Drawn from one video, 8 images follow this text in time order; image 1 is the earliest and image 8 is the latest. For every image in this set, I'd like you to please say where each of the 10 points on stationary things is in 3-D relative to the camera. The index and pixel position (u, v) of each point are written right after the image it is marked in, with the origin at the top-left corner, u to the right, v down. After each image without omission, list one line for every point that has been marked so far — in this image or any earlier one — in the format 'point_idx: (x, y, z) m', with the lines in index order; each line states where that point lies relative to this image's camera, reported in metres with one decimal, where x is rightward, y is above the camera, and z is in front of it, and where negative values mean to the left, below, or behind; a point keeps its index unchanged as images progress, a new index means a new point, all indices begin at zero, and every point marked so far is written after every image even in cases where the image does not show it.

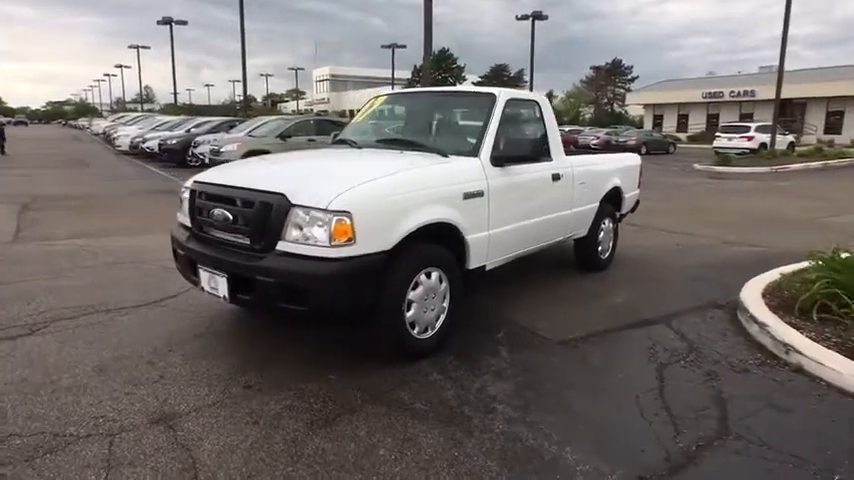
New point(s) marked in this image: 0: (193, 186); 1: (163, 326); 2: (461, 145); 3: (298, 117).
0: (-1.9, +0.4, +4.3) m
1: (-2.3, -0.7, +4.7) m
2: (+0.4, +0.9, +4.9) m
3: (-4.1, +3.9, +17.0) m
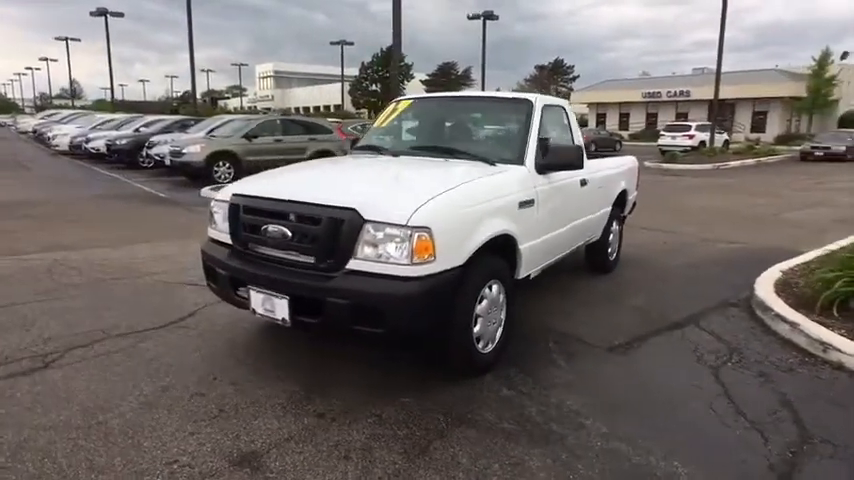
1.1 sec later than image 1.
0: (-1.4, +0.3, +4.0) m
1: (-1.9, -0.9, +4.4) m
2: (+0.7, +0.8, +4.8) m
3: (-5.0, +3.8, +16.4) m
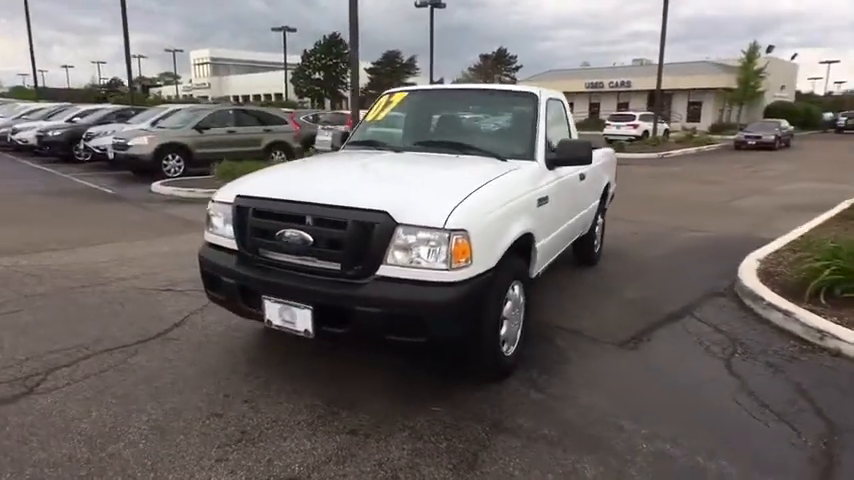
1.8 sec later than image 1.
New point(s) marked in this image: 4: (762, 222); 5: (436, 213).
0: (-1.3, +0.3, +3.7) m
1: (-1.8, -0.9, +4.0) m
2: (+0.8, +0.8, +4.7) m
3: (-6.2, +3.9, +15.6) m
4: (+6.5, +0.4, +10.5) m
5: (+0.1, +0.2, +3.2) m
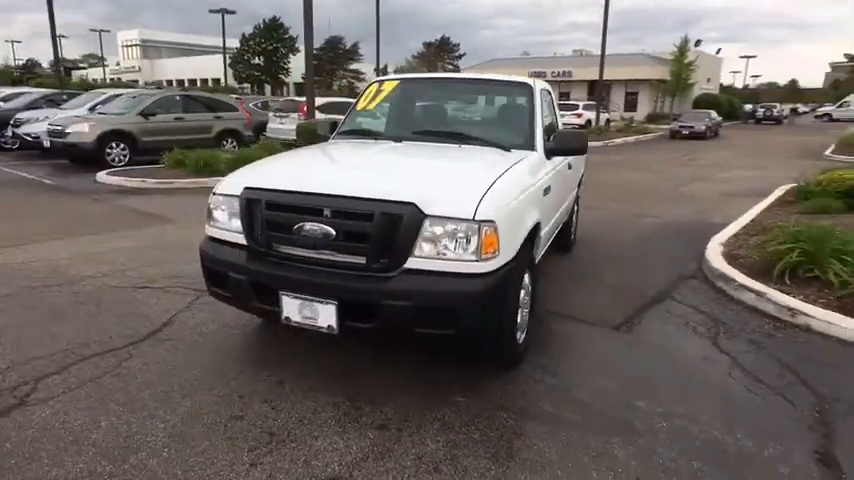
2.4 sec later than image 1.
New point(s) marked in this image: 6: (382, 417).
0: (-1.2, +0.3, +3.5) m
1: (-1.7, -0.9, +3.9) m
2: (+0.8, +0.9, +4.7) m
3: (-7.4, +4.1, +14.8) m
4: (+5.9, +0.7, +11.1) m
5: (+0.2, +0.2, +3.2) m
6: (-0.3, -1.1, +3.3) m
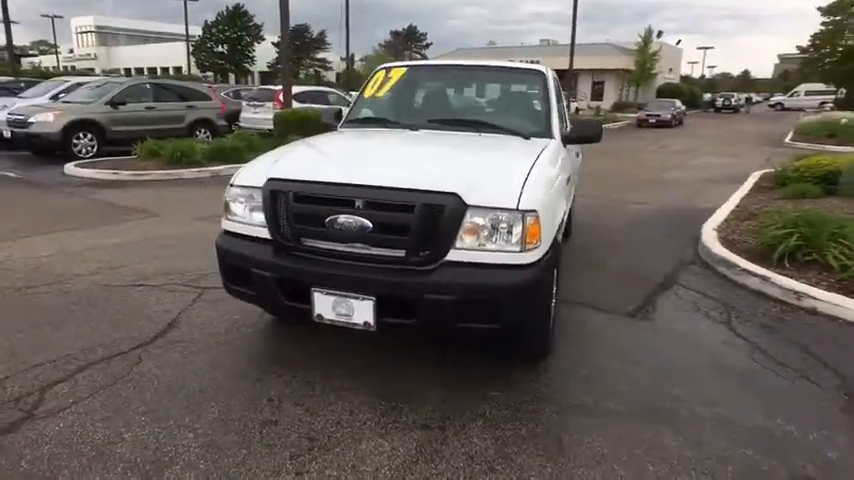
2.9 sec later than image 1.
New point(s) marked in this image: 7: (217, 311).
0: (-1.0, +0.3, +3.3) m
1: (-1.4, -0.9, +3.7) m
2: (+0.9, +1.0, +4.6) m
3: (-7.9, +4.2, +14.1) m
4: (+5.6, +1.0, +11.3) m
5: (+0.5, +0.3, +3.1) m
6: (0.0, -1.0, +3.2) m
7: (-1.8, -0.6, +4.6) m
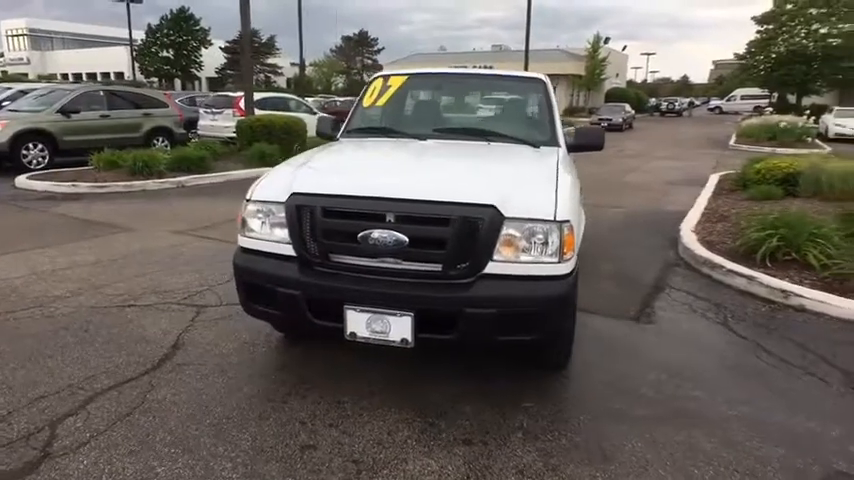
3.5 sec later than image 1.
0: (-0.8, +0.2, +3.2) m
1: (-1.3, -1.0, +3.5) m
2: (+0.9, +0.9, +4.6) m
3: (-8.7, +3.8, +13.4) m
4: (+5.1, +0.9, +11.8) m
5: (+0.7, +0.2, +3.1) m
6: (+0.2, -1.1, +3.1) m
7: (-1.7, -0.7, +4.4) m
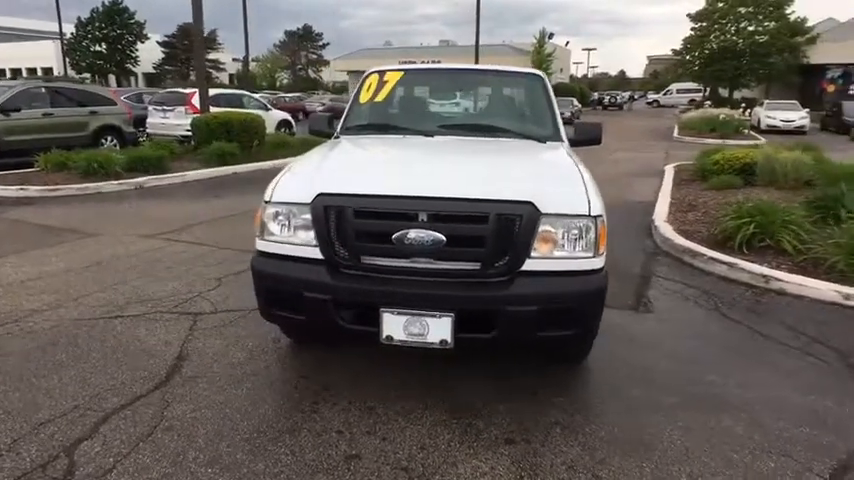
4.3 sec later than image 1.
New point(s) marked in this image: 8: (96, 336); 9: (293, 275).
0: (-0.6, +0.2, +3.1) m
1: (-1.1, -1.0, +3.3) m
2: (+1.0, +1.0, +4.7) m
3: (-9.5, +3.6, +12.5) m
4: (+4.4, +1.2, +12.1) m
5: (+0.8, +0.2, +3.1) m
6: (+0.4, -1.1, +3.1) m
7: (-1.6, -0.8, +4.2) m
8: (-2.6, -0.8, +4.2) m
9: (-0.8, -0.2, +3.2) m
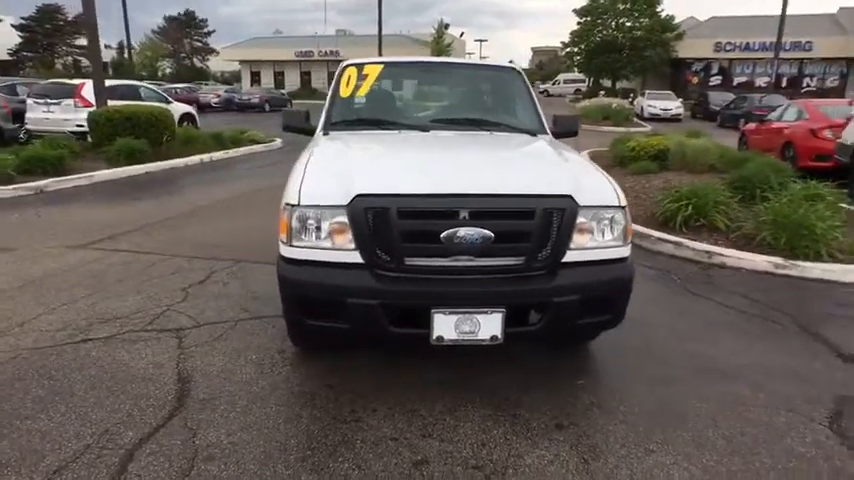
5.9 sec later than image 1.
0: (-0.3, +0.2, +3.0) m
1: (-0.8, -1.0, +3.1) m
2: (+0.9, +1.1, +4.8) m
3: (-11.0, +3.2, +10.5) m
4: (+2.9, +1.5, +12.7) m
5: (+1.1, +0.3, +3.2) m
6: (+0.7, -1.1, +3.2) m
7: (-1.5, -0.8, +3.9) m
8: (-2.5, -0.9, +3.7) m
9: (-0.6, -0.2, +3.0) m
